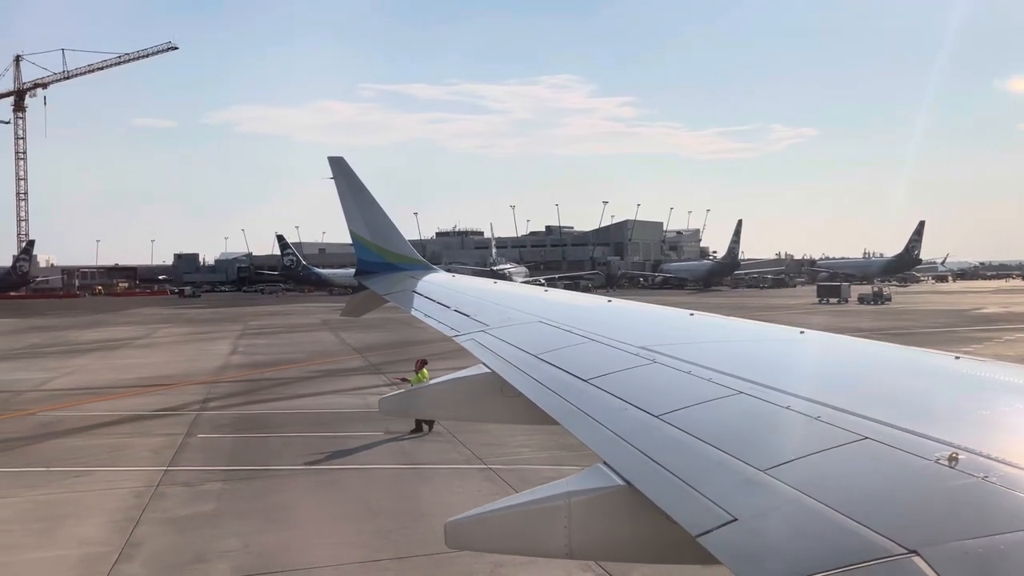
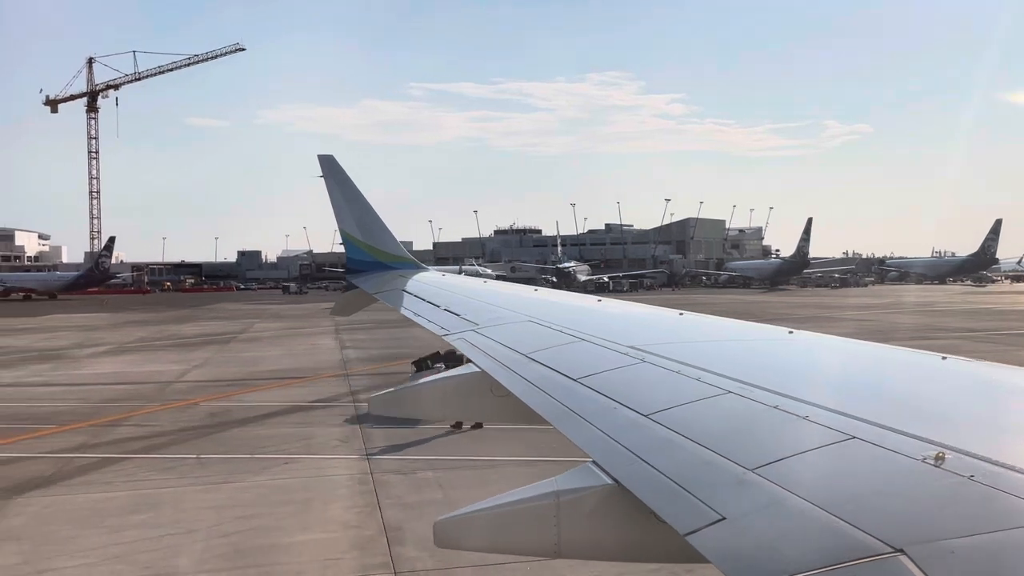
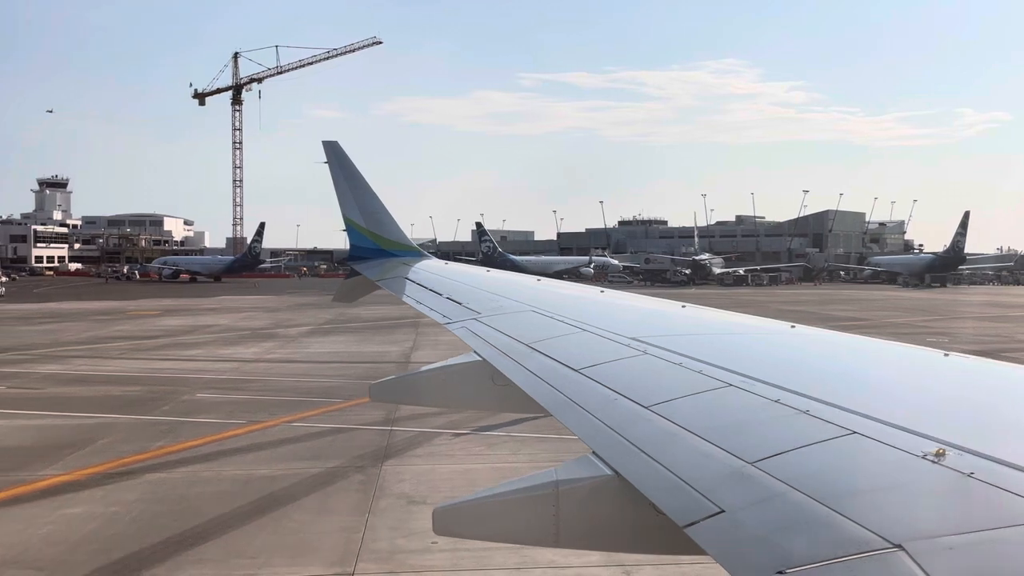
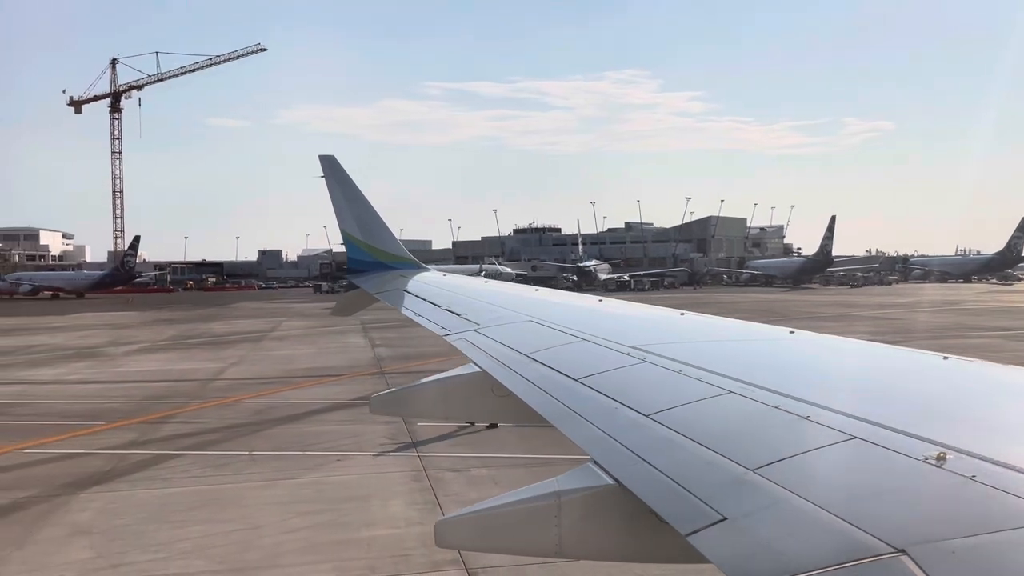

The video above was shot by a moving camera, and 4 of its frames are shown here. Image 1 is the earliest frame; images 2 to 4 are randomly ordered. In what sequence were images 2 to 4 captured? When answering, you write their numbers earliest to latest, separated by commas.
2, 4, 3
